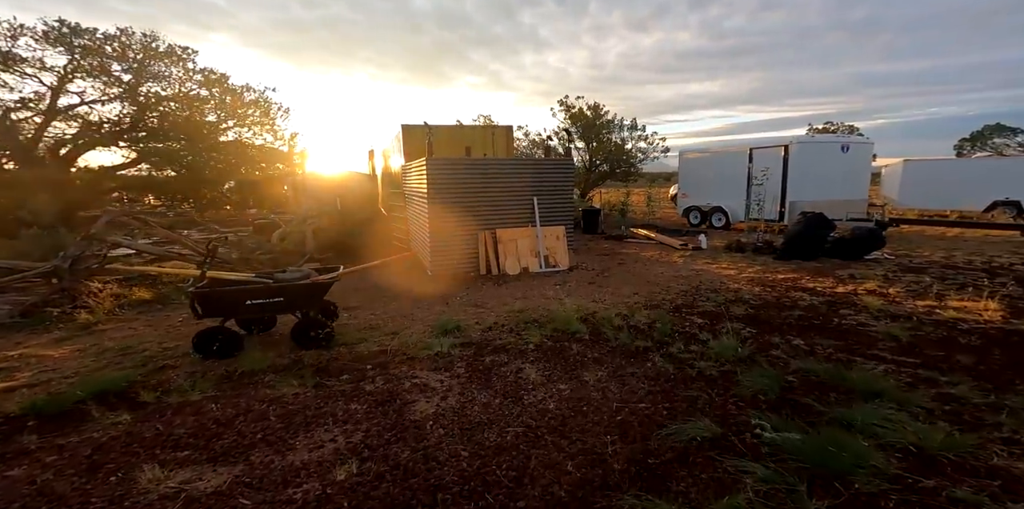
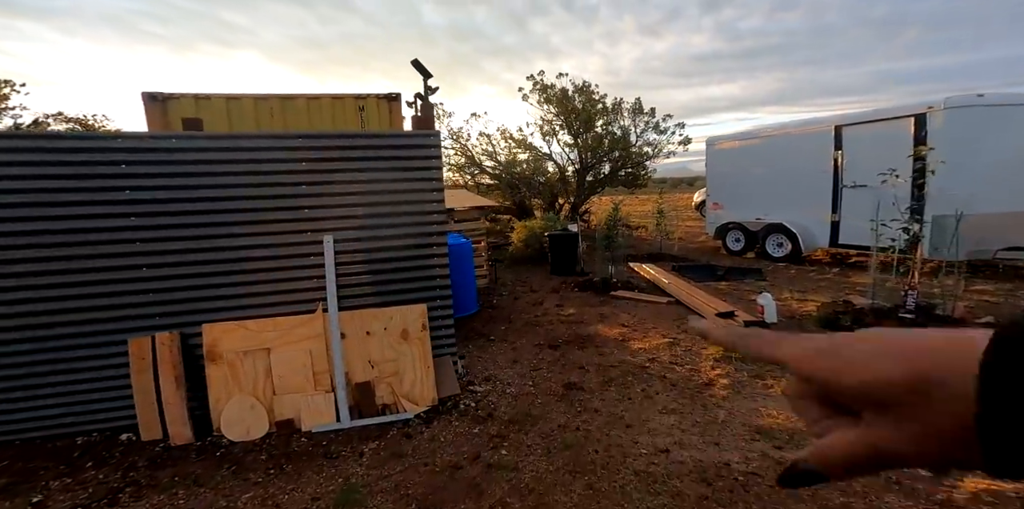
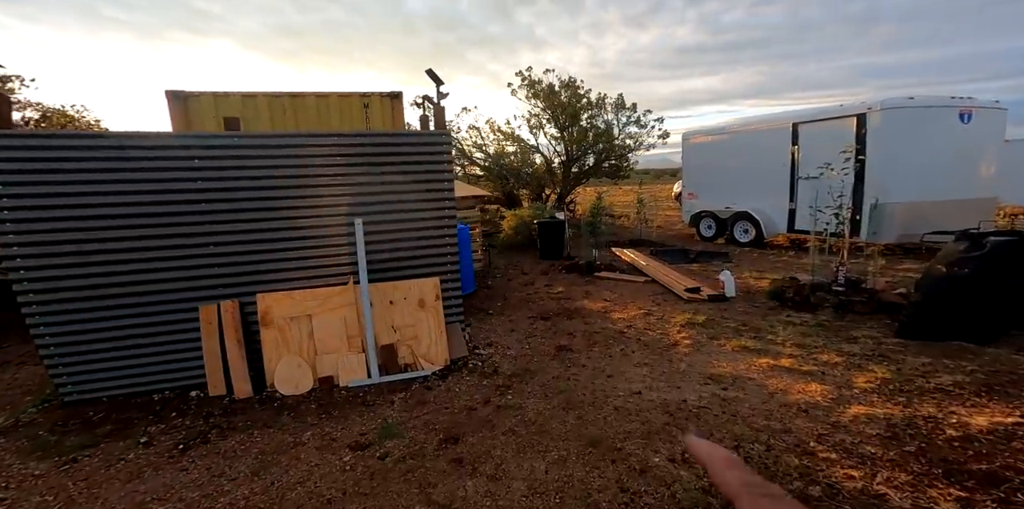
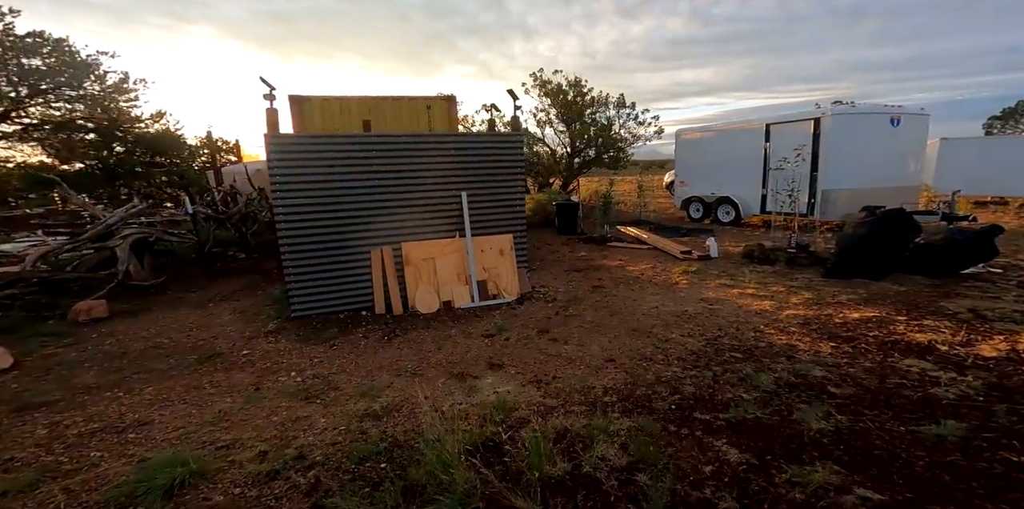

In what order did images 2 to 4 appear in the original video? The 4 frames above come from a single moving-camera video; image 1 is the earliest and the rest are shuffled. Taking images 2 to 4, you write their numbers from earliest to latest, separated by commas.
4, 3, 2
